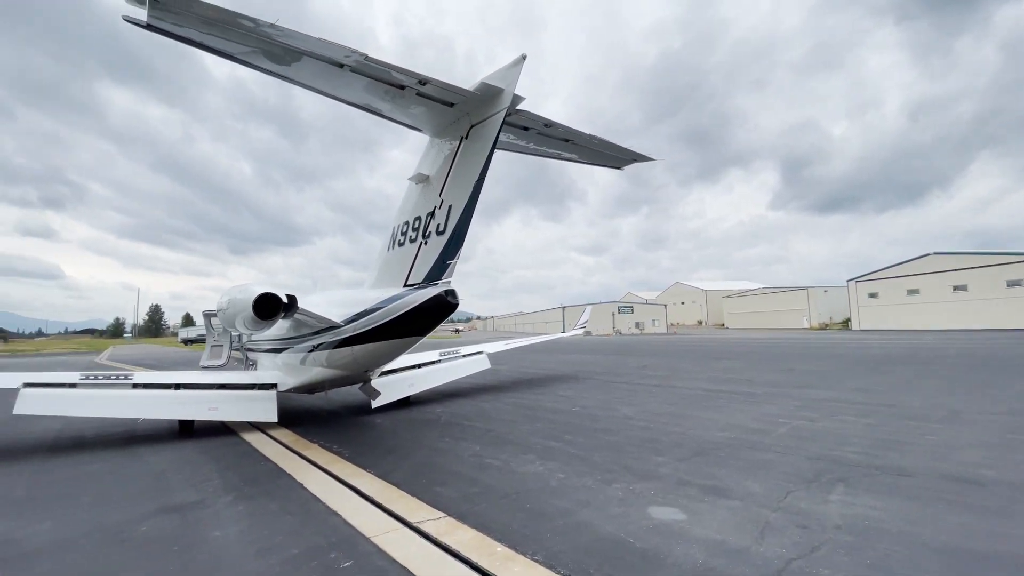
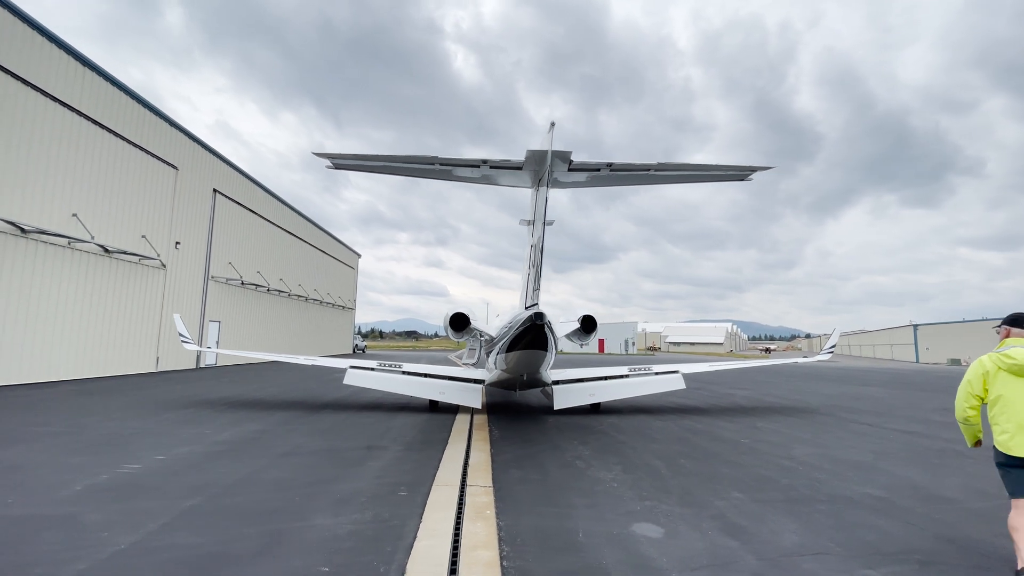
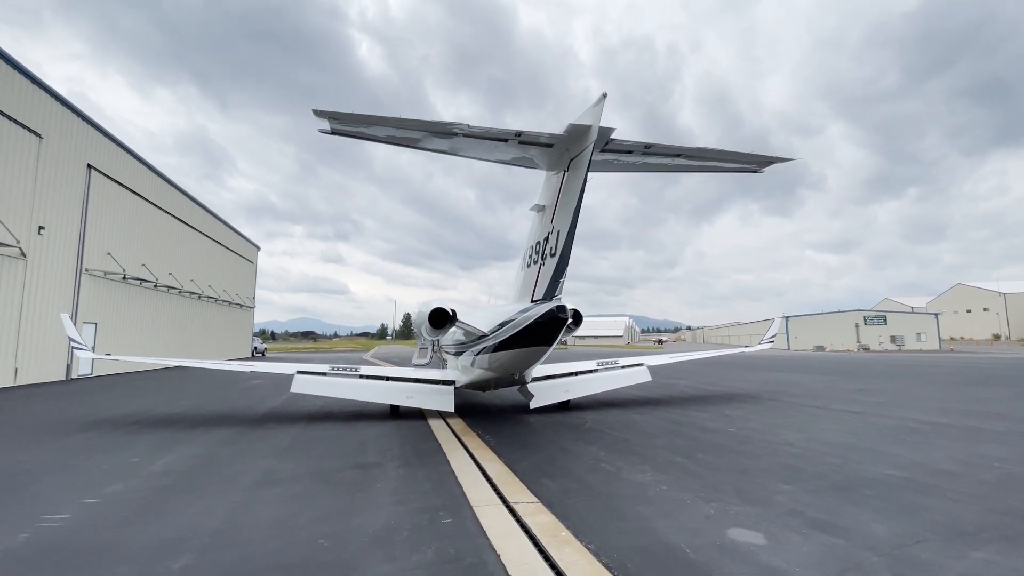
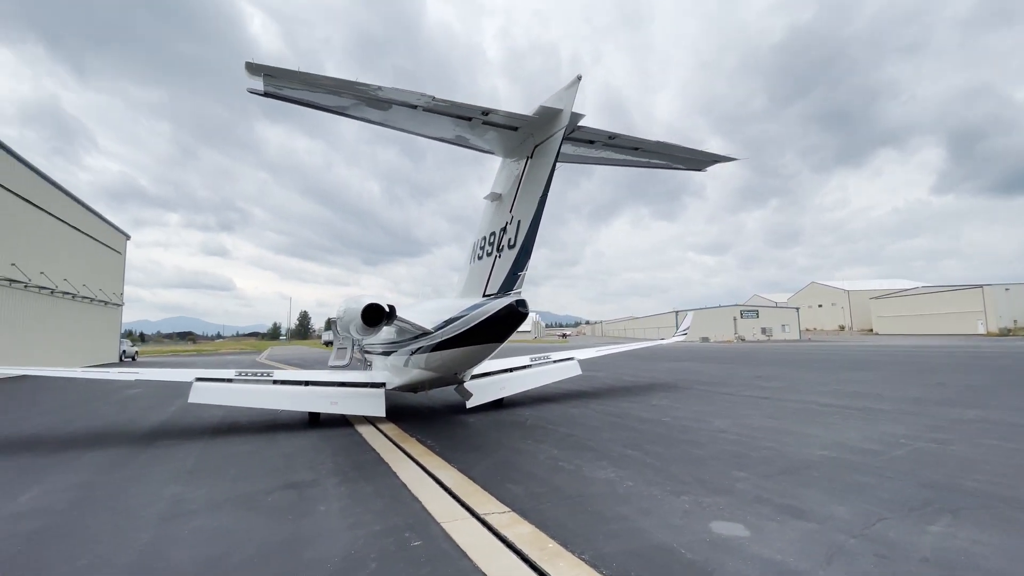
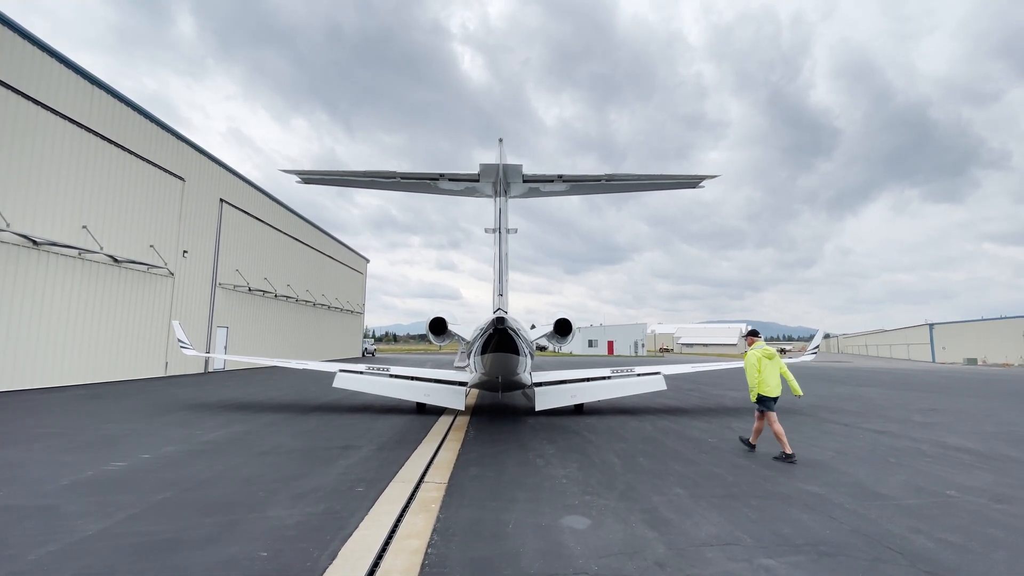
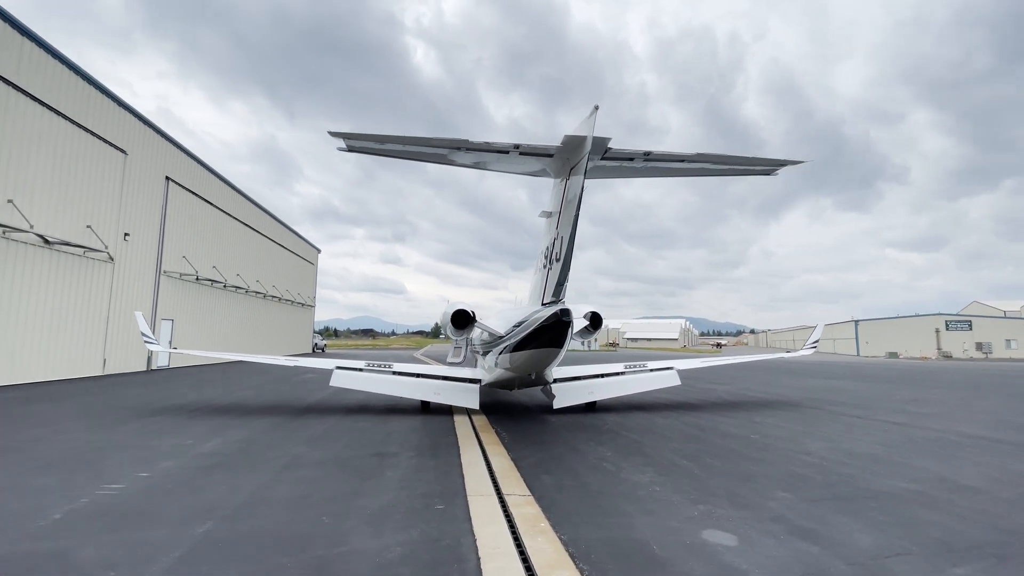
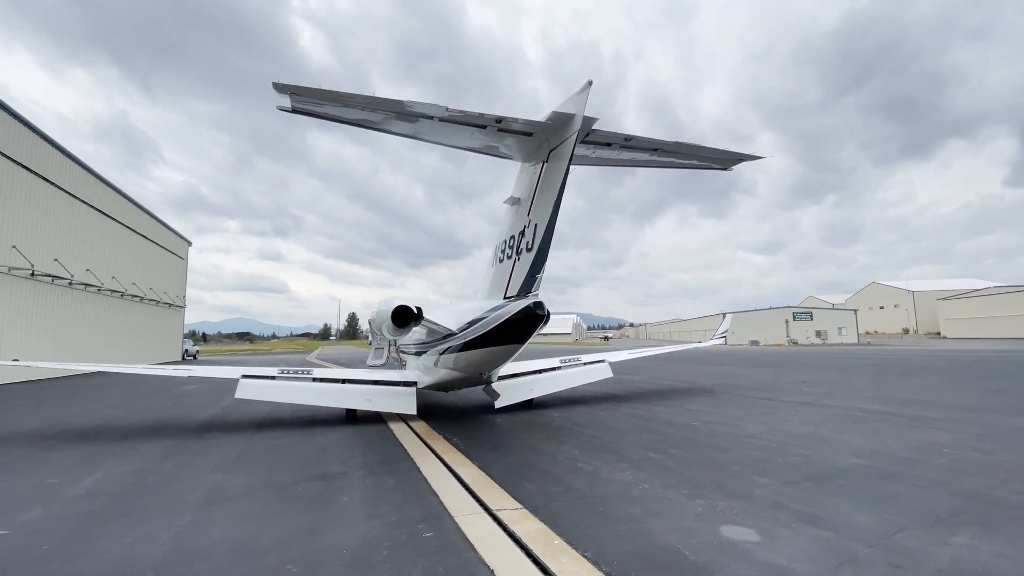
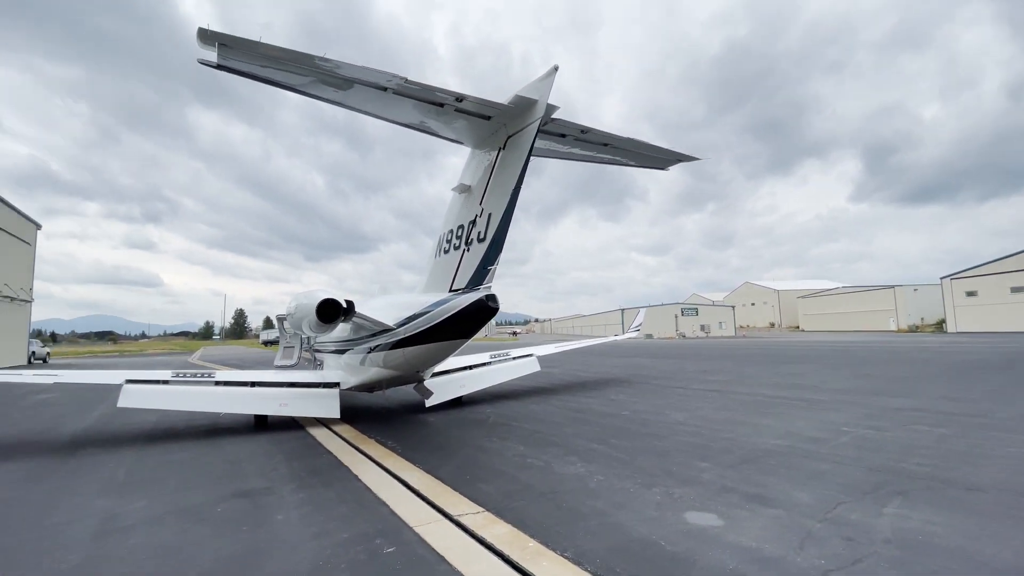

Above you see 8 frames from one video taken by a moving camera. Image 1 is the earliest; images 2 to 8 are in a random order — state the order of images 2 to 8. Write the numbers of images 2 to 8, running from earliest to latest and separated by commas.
8, 4, 7, 3, 6, 2, 5
